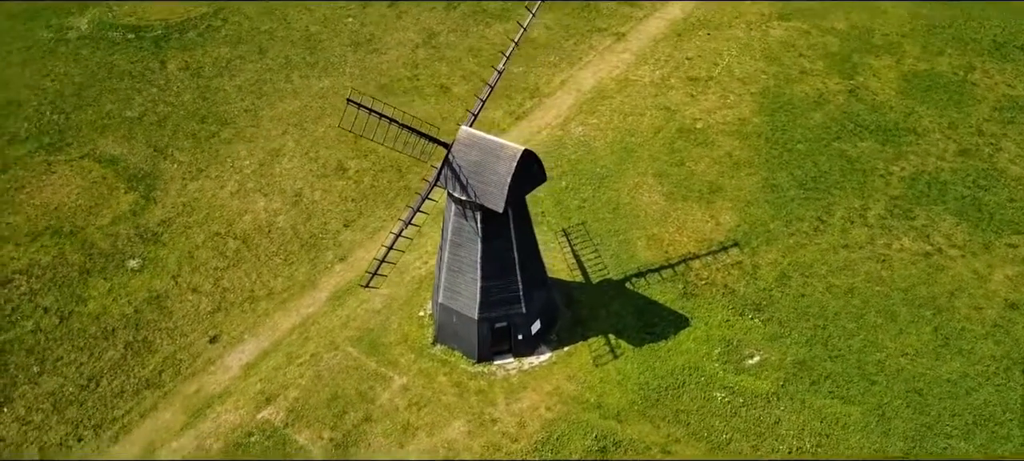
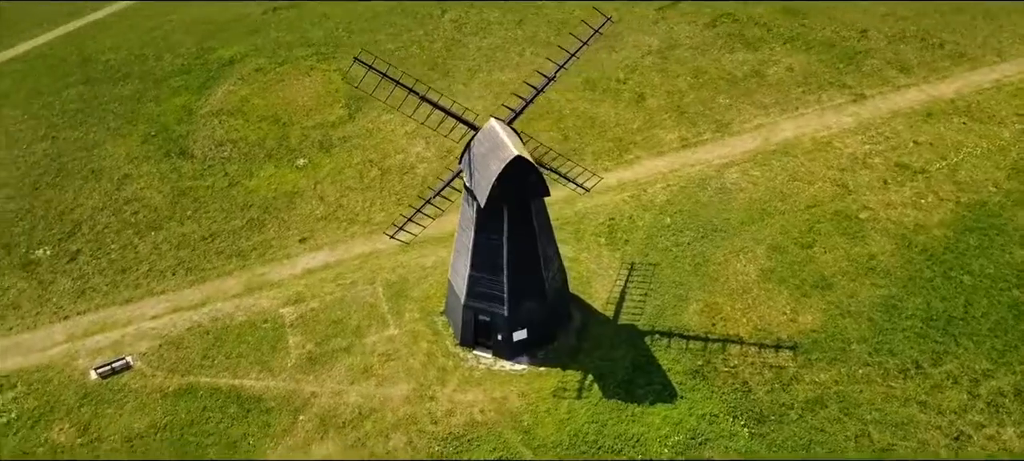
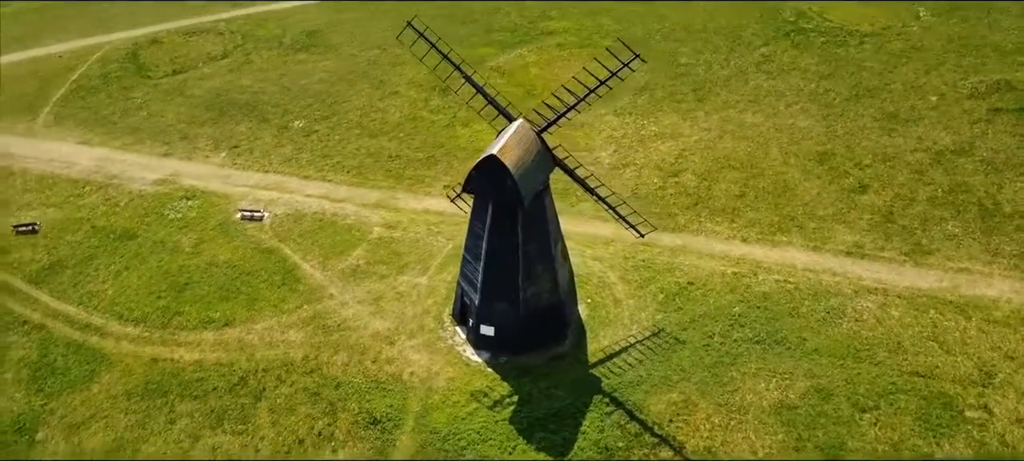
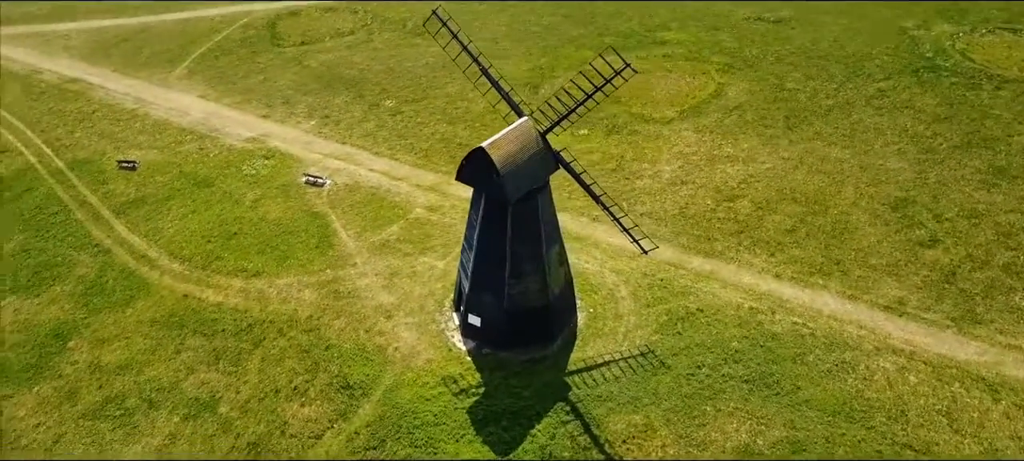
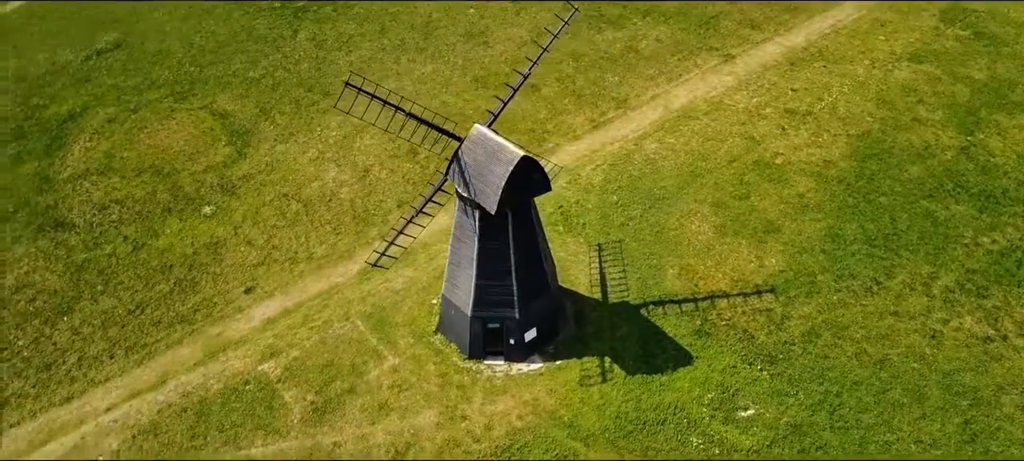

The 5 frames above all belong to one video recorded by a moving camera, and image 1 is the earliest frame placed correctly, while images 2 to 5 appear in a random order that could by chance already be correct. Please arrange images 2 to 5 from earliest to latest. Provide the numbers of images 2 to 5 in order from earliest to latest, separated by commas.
5, 2, 3, 4
